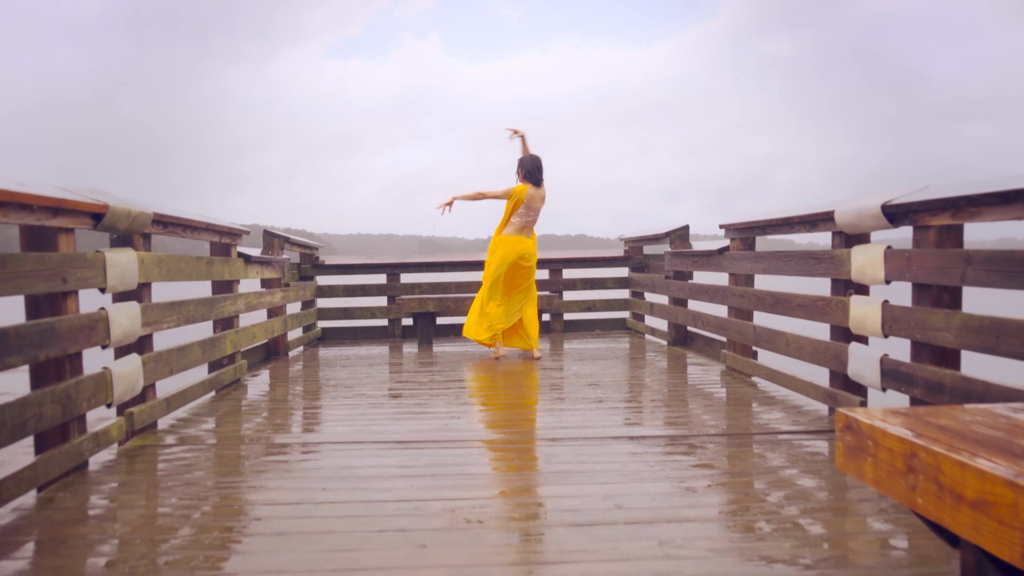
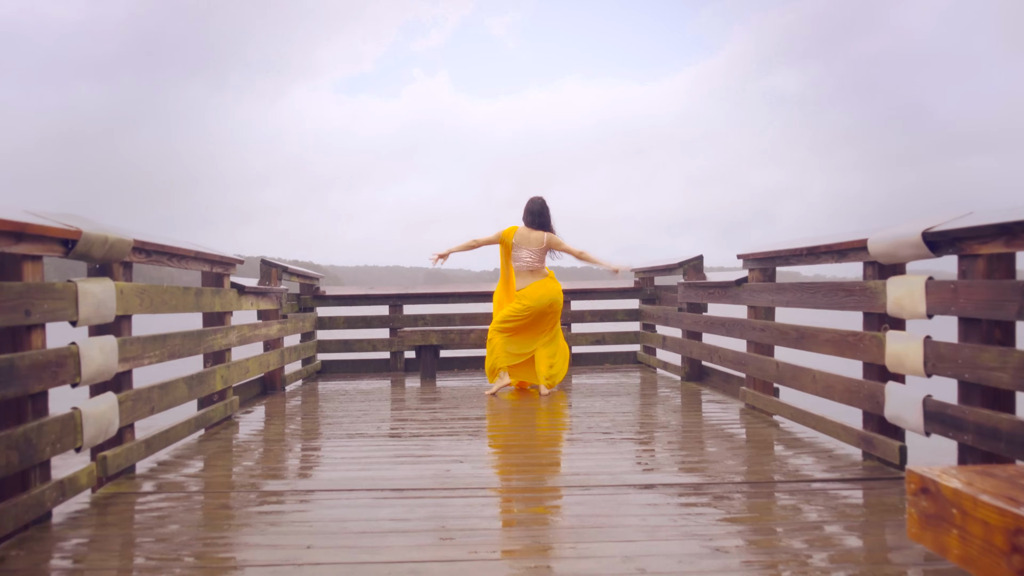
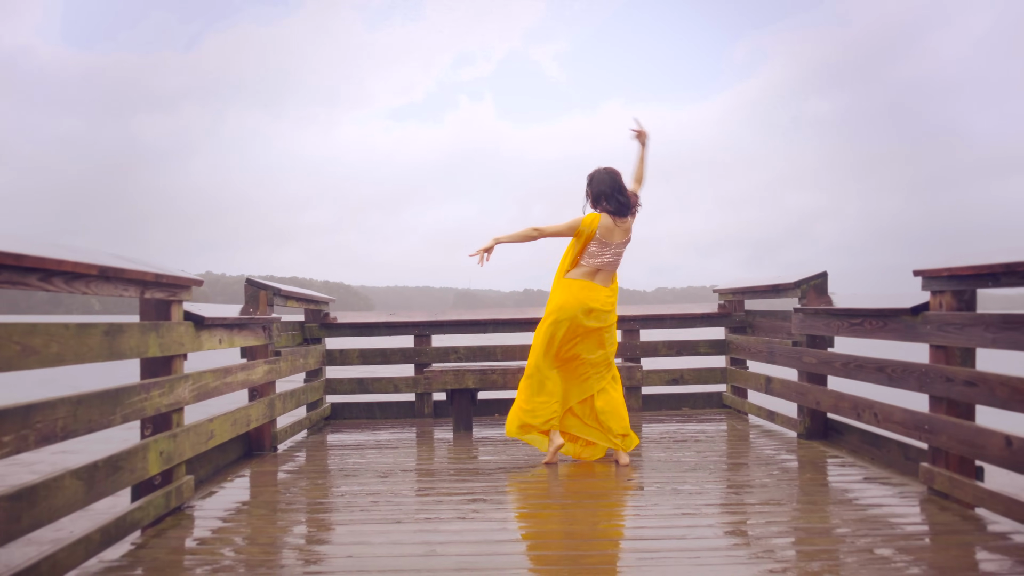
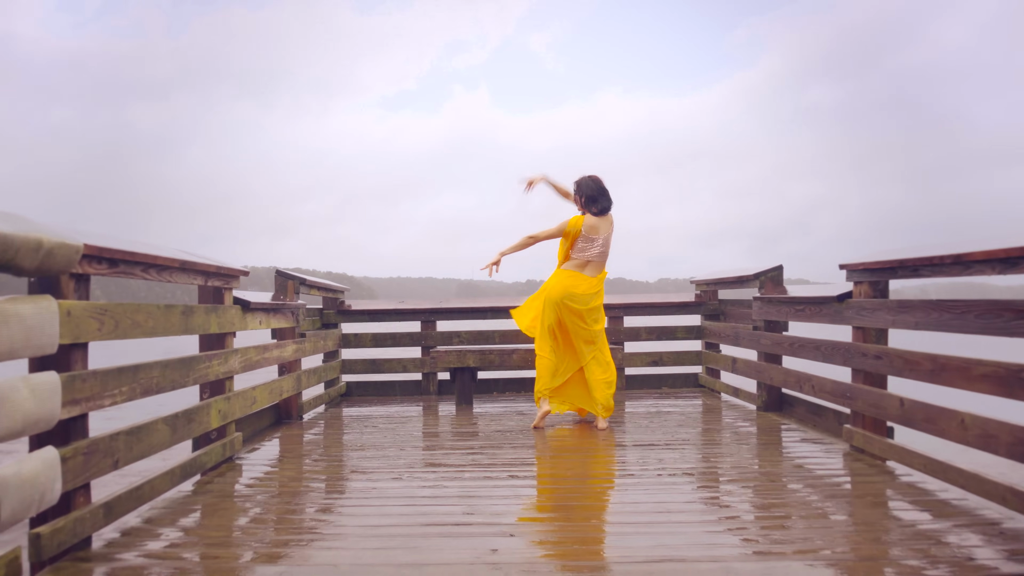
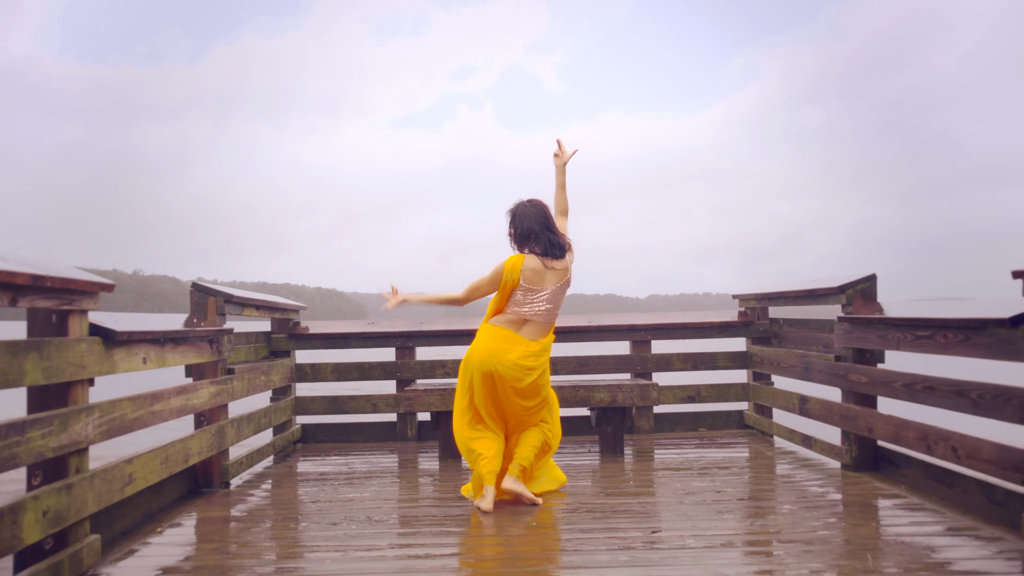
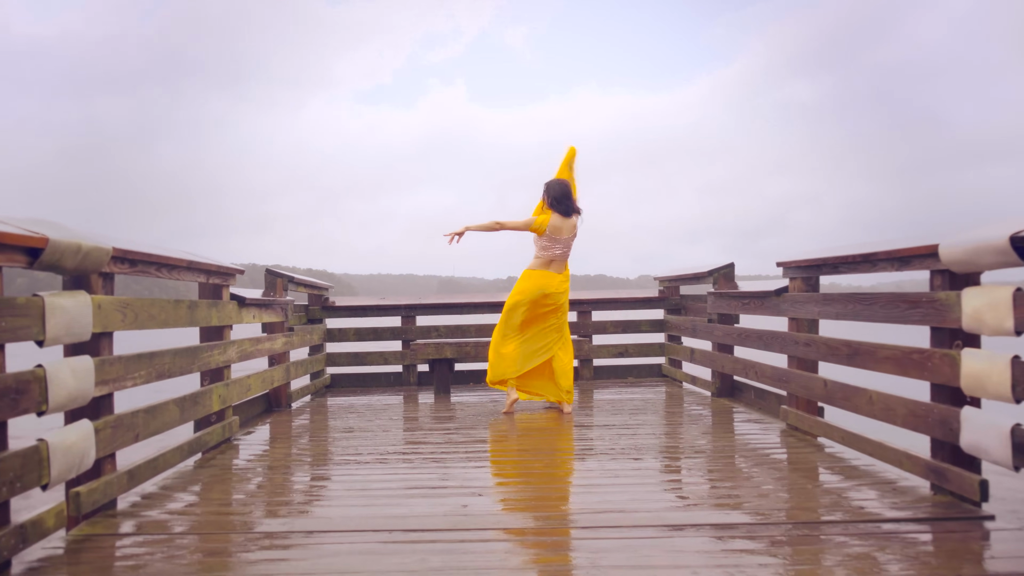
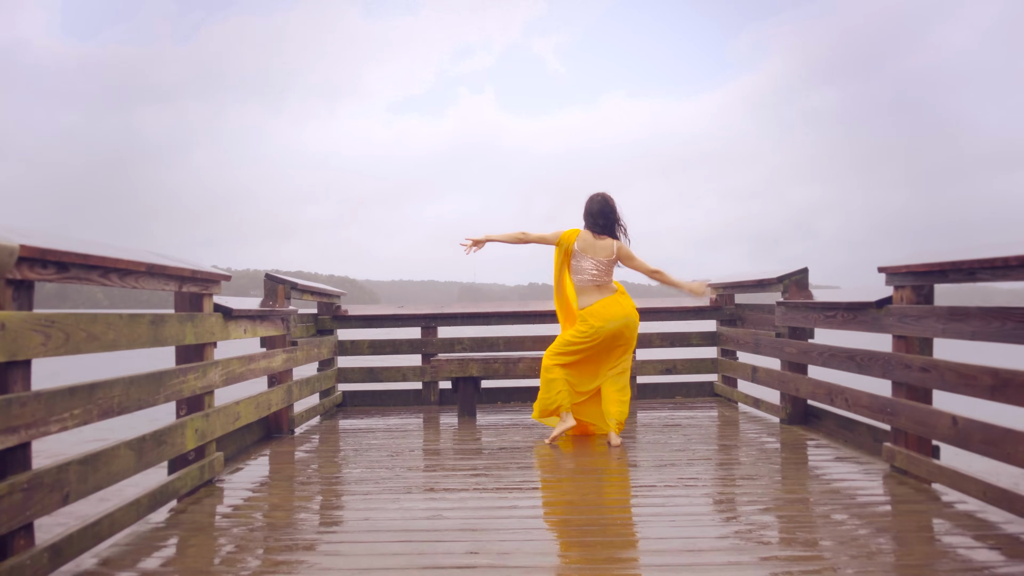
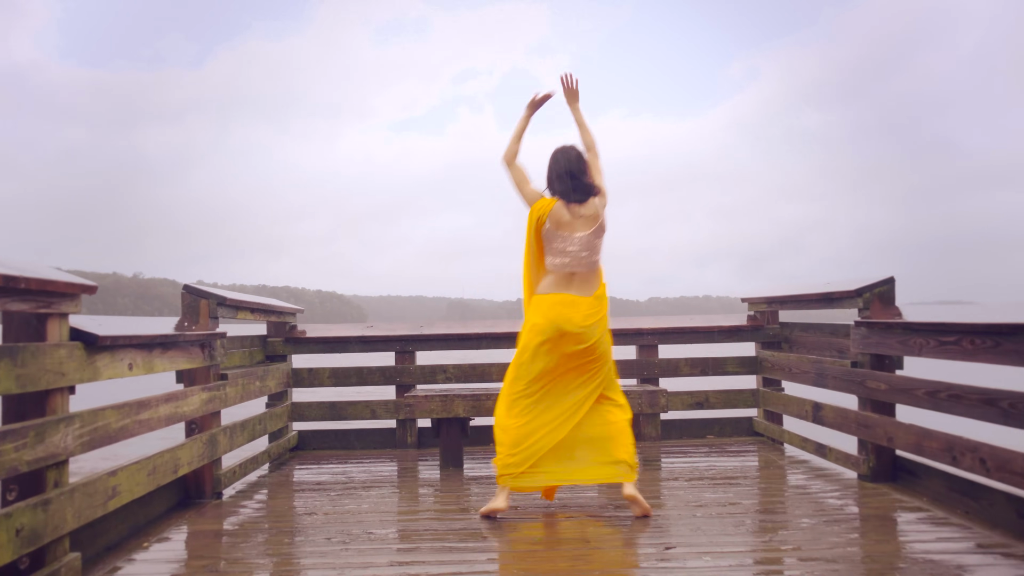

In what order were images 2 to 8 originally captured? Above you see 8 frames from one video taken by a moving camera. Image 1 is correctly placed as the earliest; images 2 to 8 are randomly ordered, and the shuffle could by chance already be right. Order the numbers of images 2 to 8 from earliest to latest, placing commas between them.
2, 6, 4, 7, 3, 5, 8
